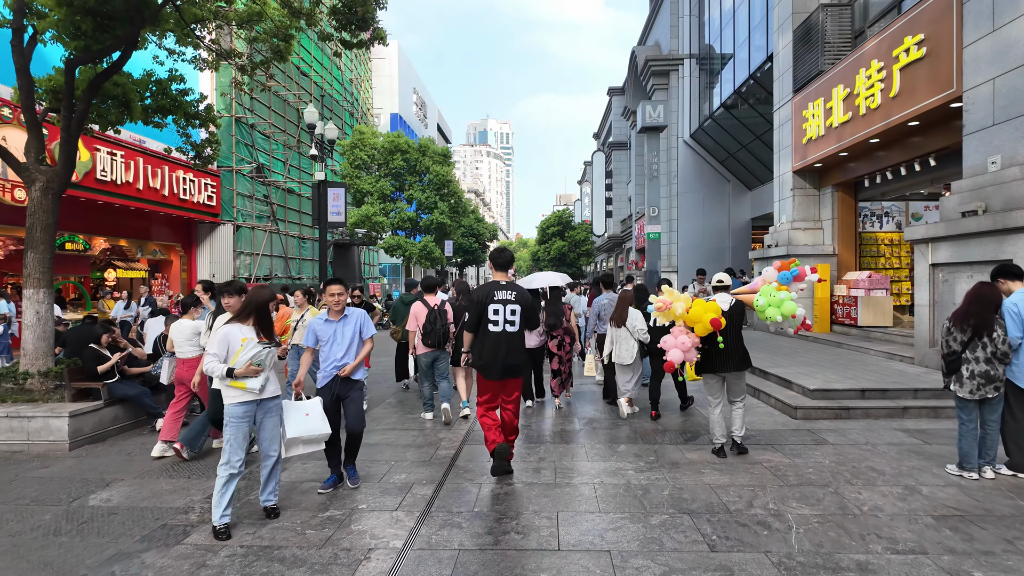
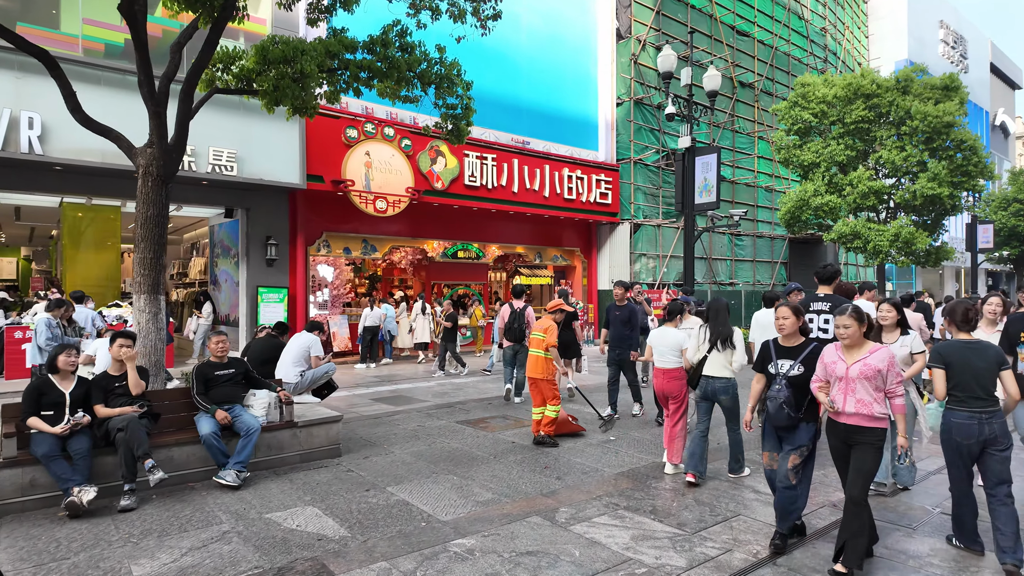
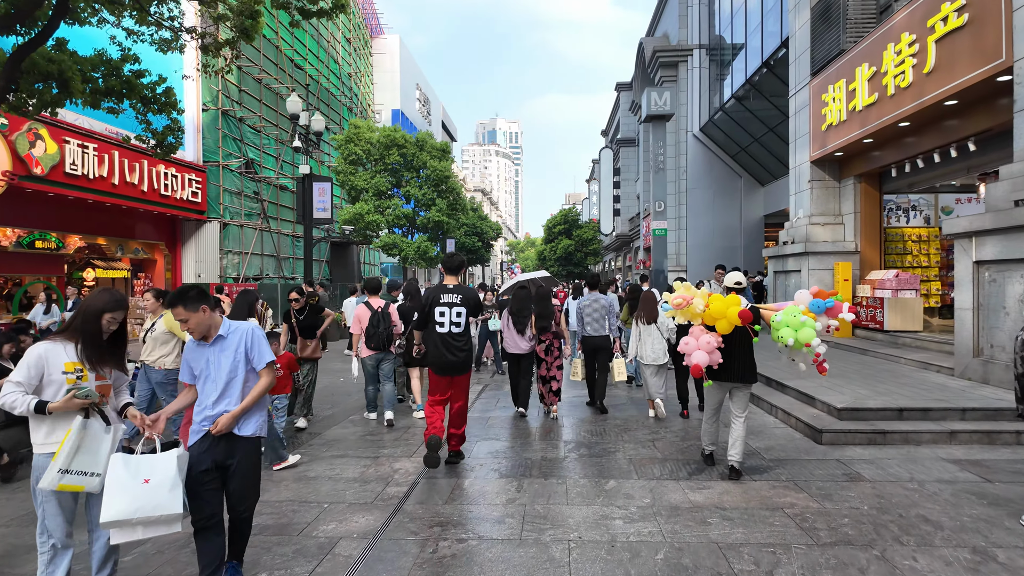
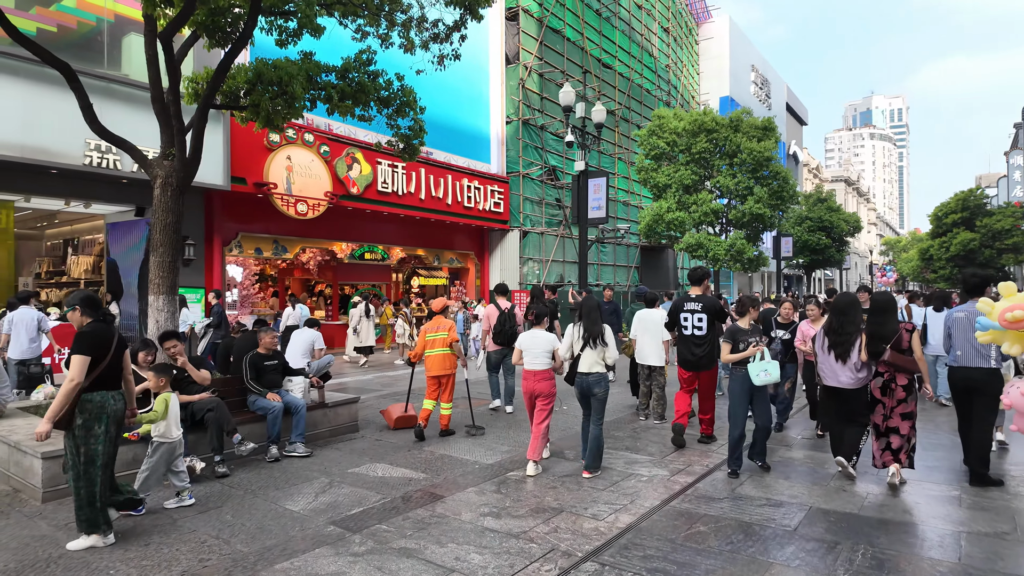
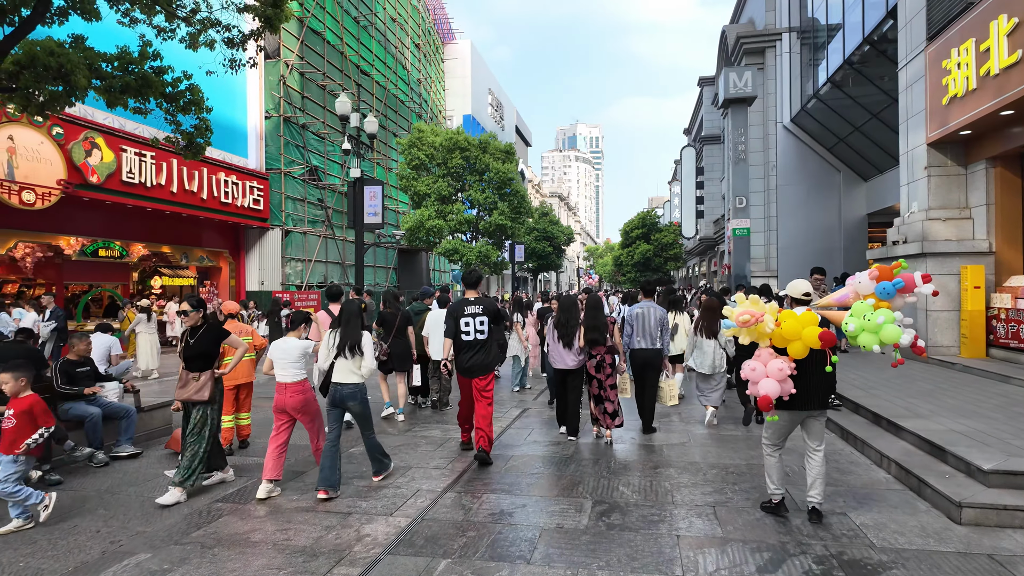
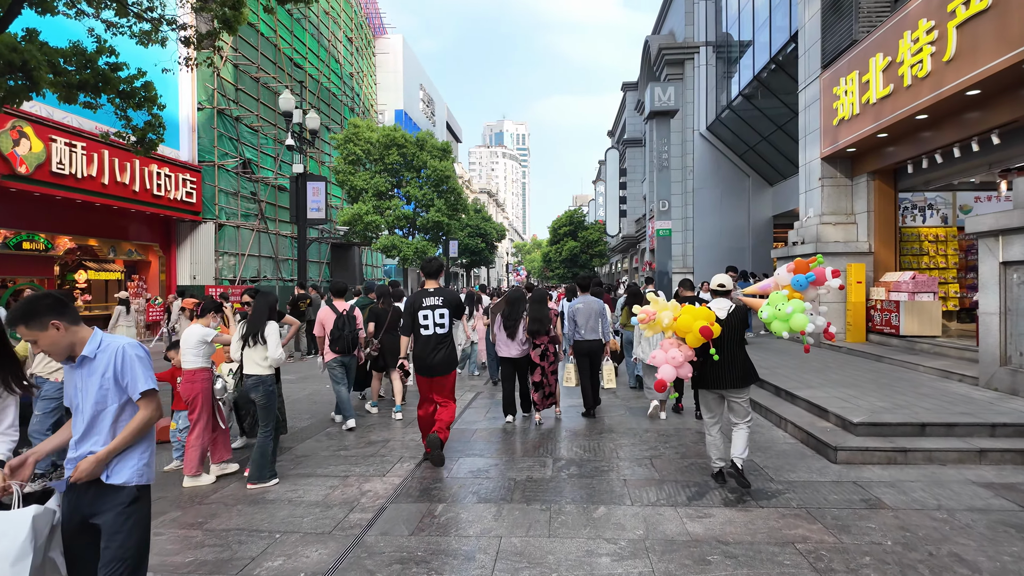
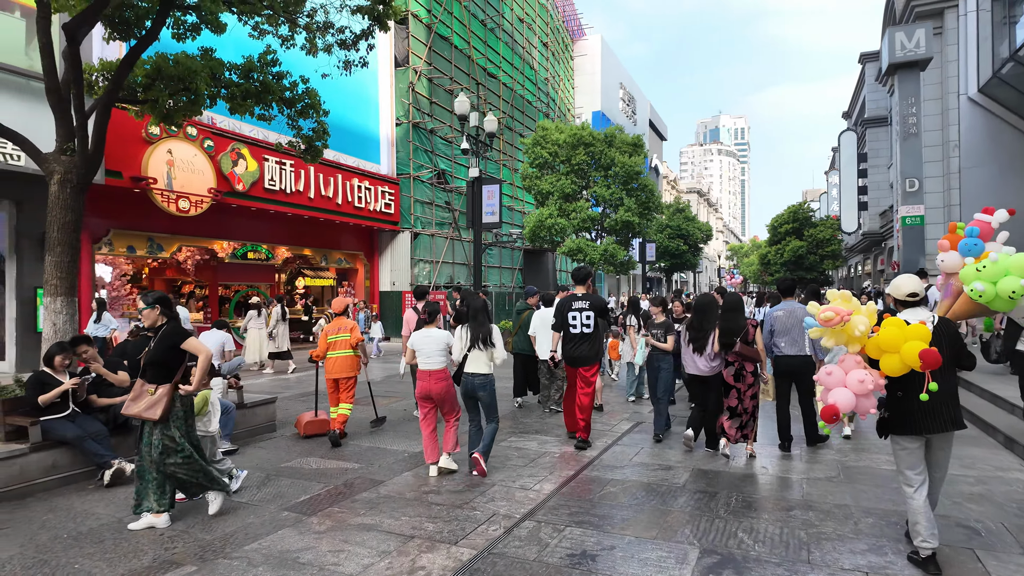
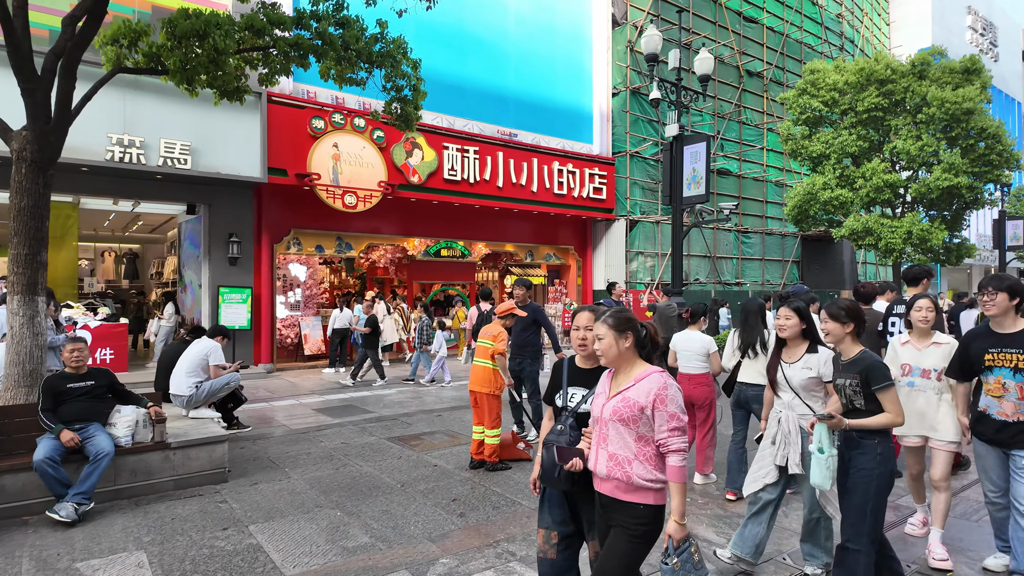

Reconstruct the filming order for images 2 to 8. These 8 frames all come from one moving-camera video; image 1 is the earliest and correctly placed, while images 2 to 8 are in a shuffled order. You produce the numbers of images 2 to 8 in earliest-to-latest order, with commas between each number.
3, 6, 5, 7, 4, 2, 8
